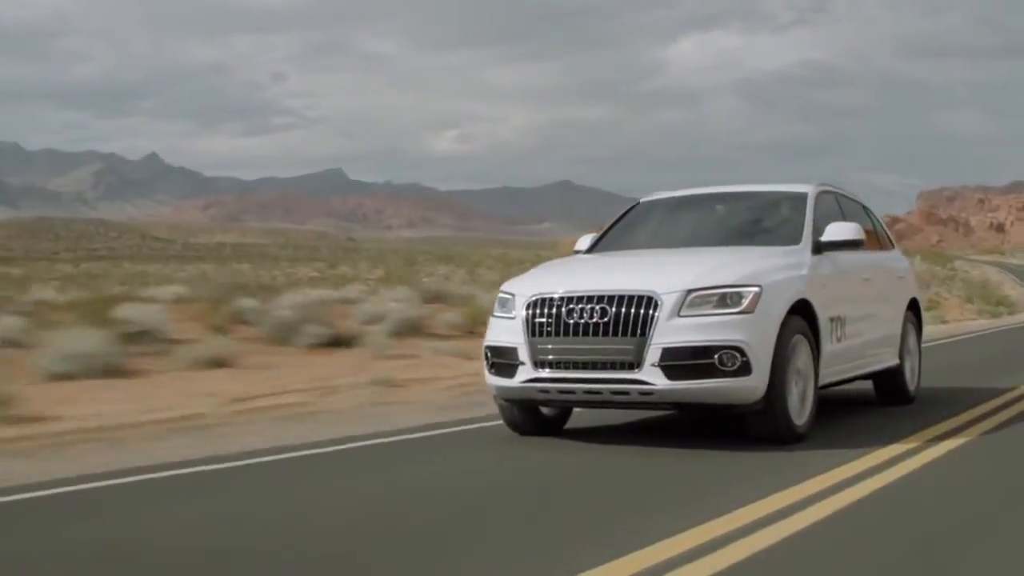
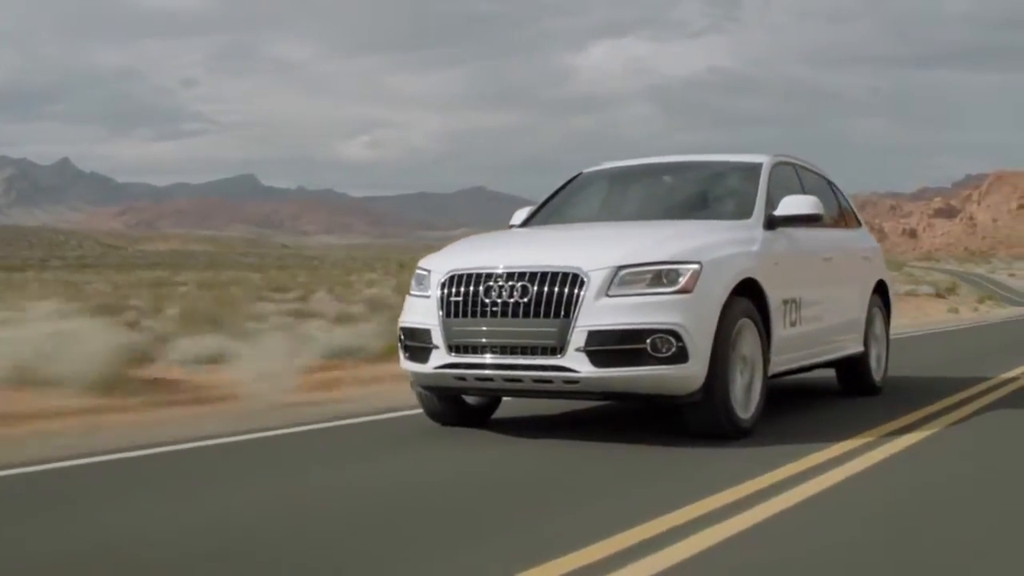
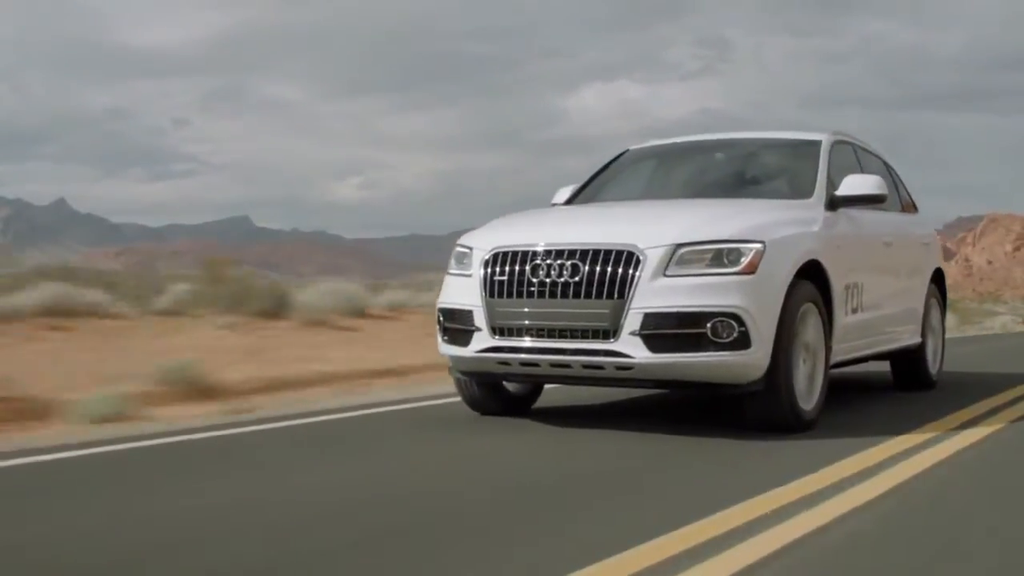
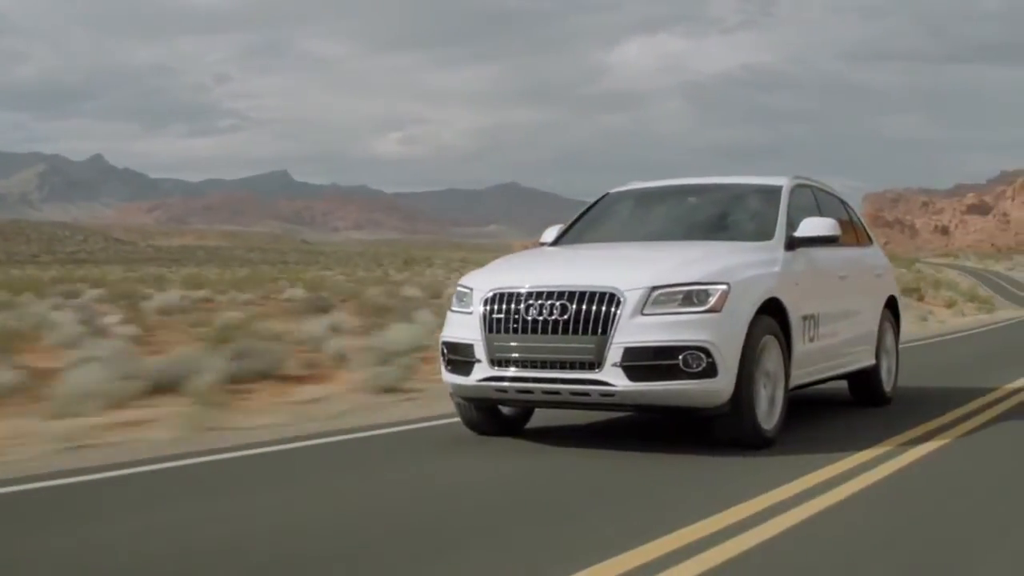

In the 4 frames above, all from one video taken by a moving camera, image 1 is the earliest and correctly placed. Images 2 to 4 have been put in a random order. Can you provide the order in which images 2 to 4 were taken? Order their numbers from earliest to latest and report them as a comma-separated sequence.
4, 2, 3
